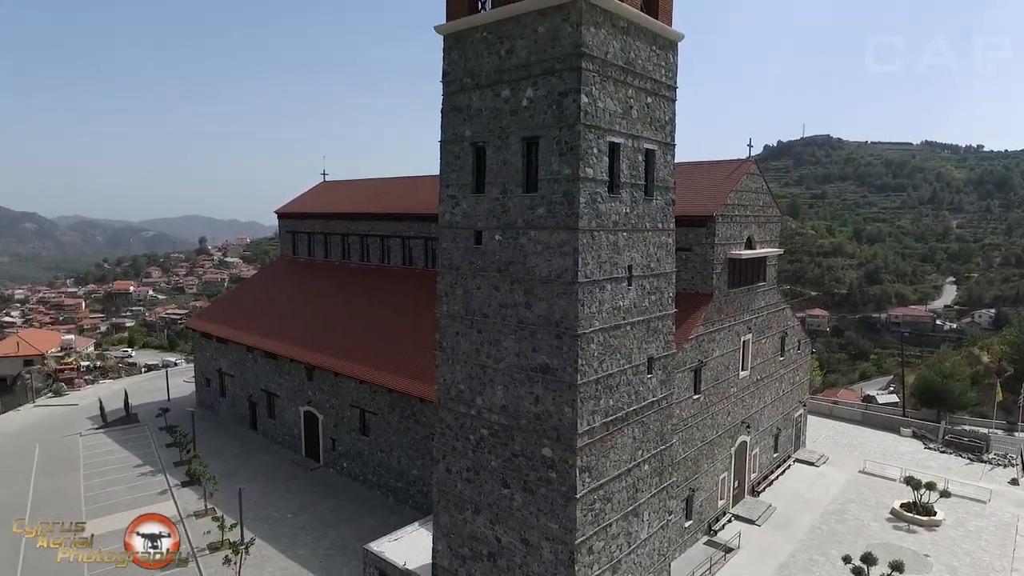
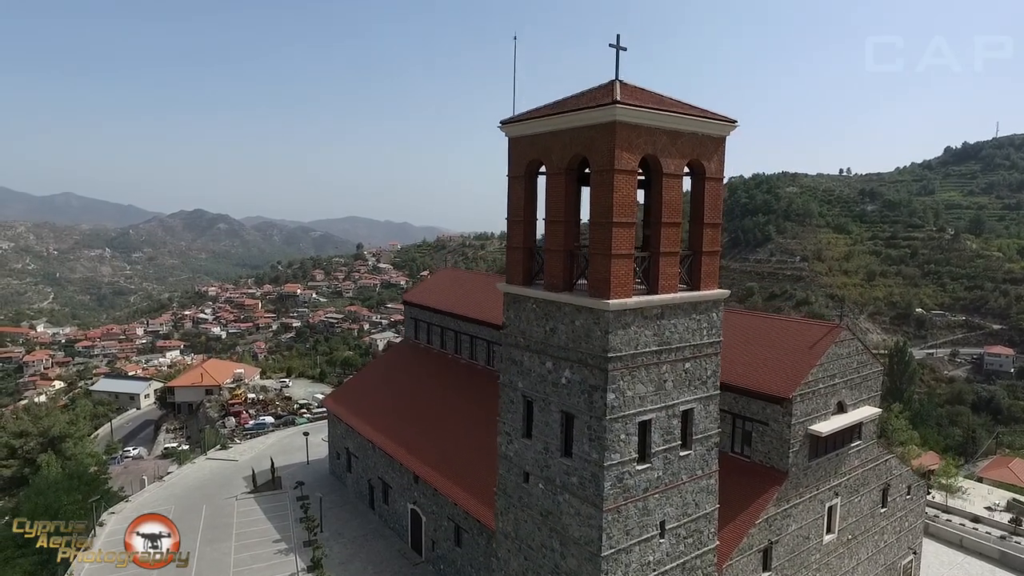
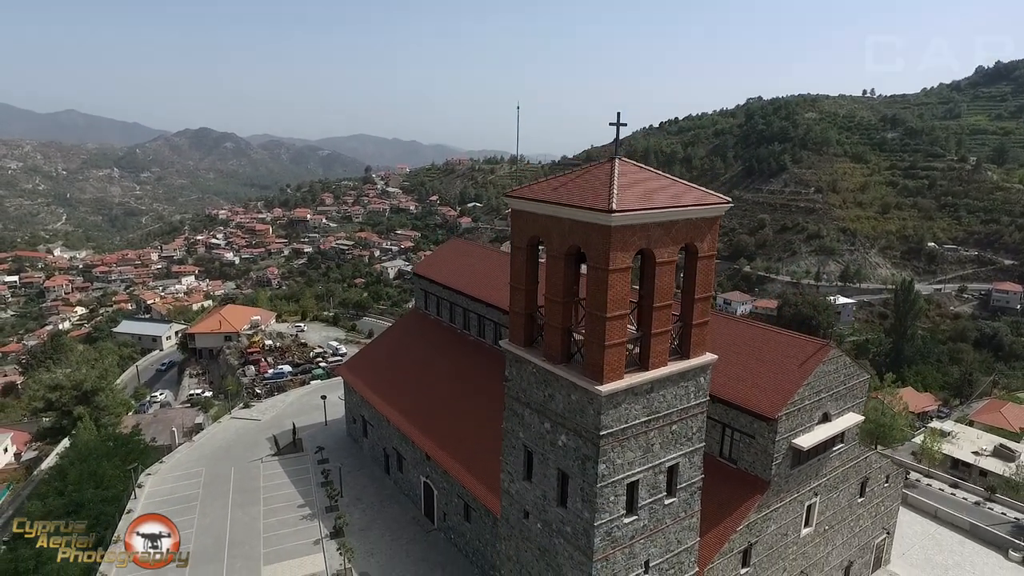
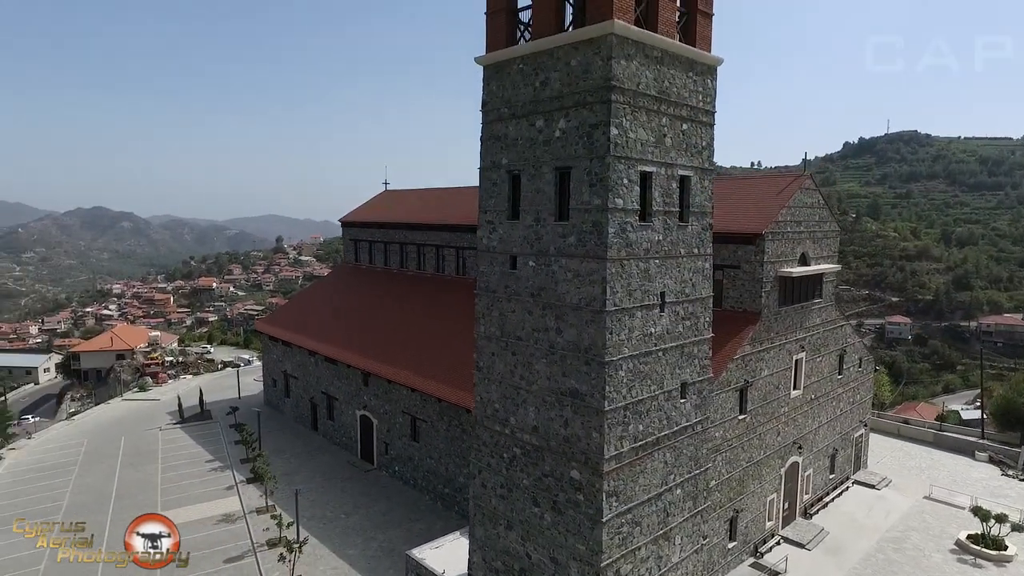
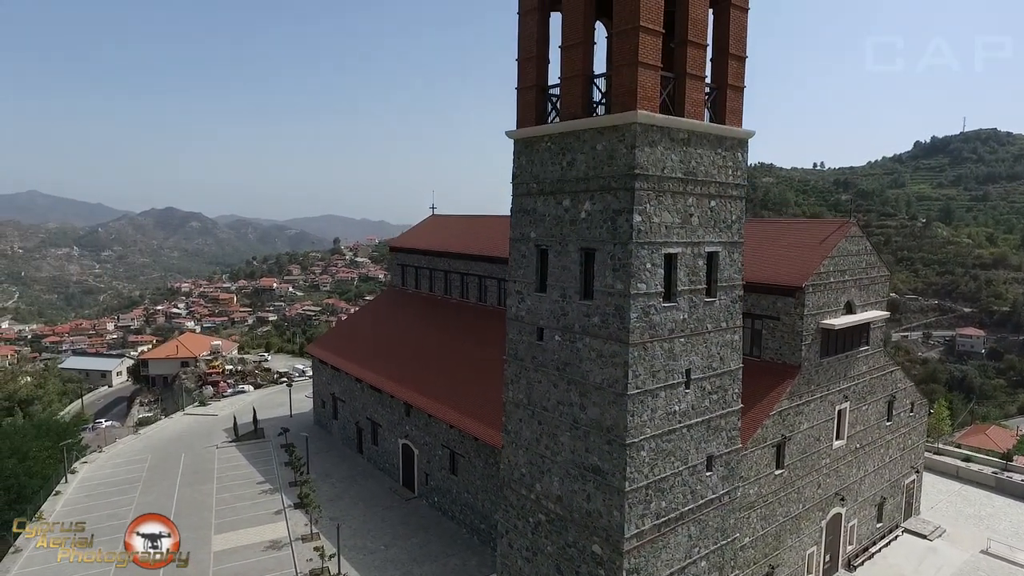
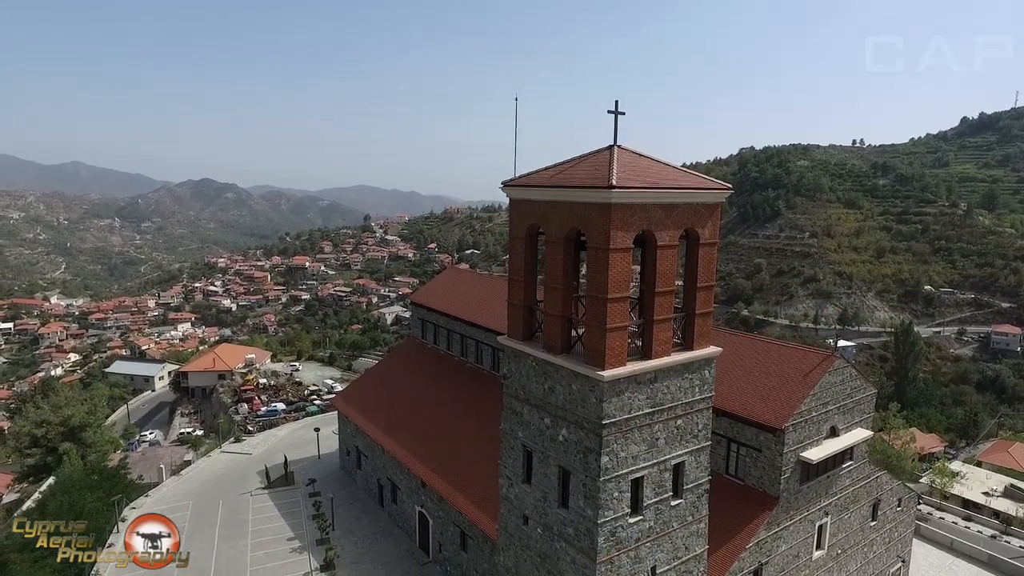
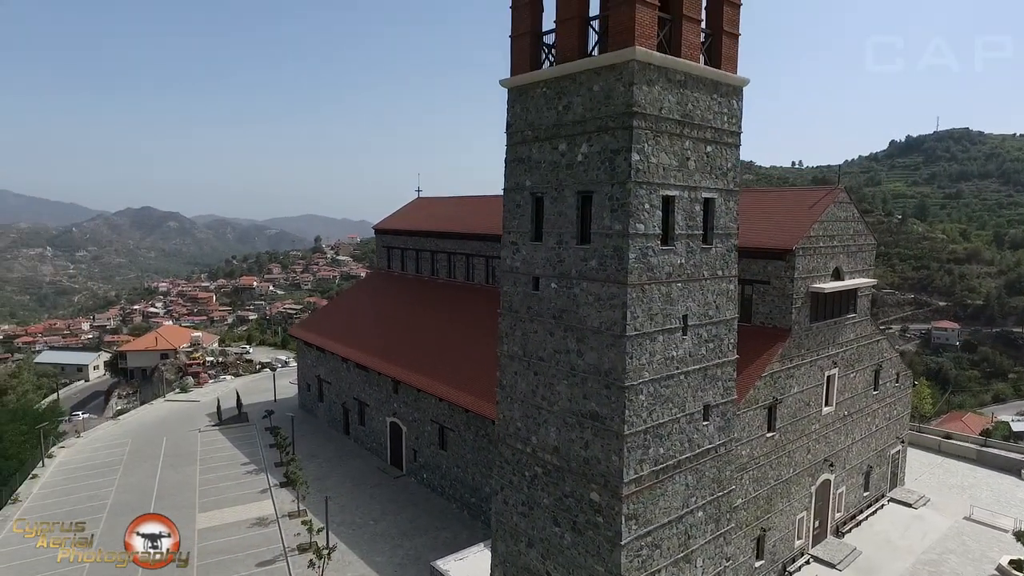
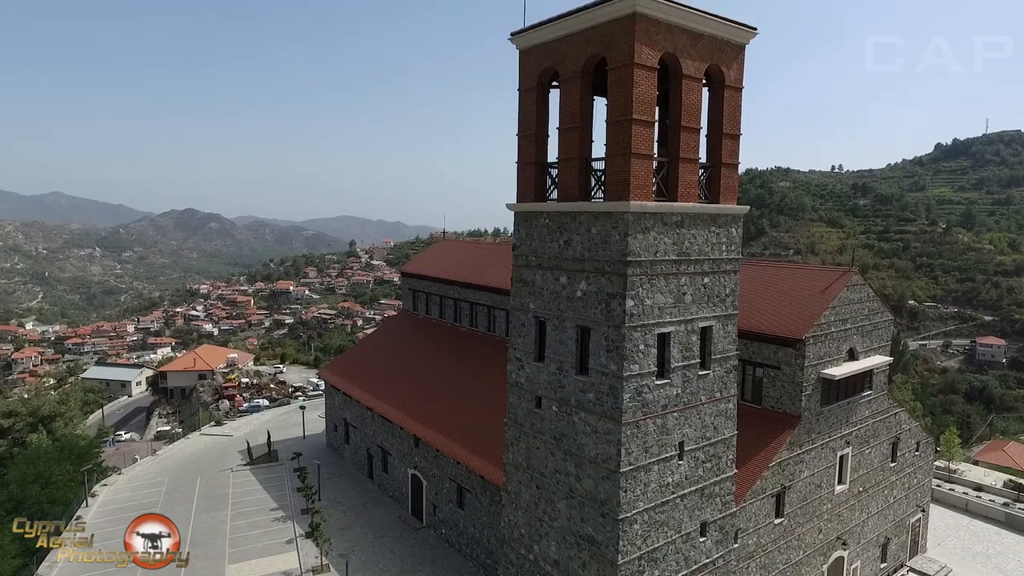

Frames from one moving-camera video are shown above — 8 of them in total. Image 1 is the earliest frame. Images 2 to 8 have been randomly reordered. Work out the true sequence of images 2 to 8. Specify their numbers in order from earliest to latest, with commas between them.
4, 7, 5, 8, 2, 6, 3
